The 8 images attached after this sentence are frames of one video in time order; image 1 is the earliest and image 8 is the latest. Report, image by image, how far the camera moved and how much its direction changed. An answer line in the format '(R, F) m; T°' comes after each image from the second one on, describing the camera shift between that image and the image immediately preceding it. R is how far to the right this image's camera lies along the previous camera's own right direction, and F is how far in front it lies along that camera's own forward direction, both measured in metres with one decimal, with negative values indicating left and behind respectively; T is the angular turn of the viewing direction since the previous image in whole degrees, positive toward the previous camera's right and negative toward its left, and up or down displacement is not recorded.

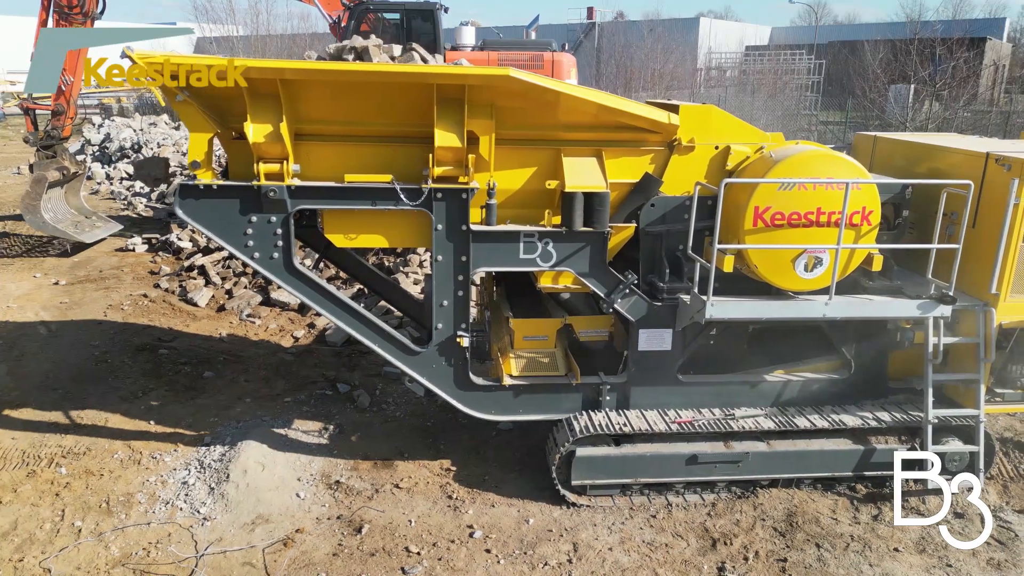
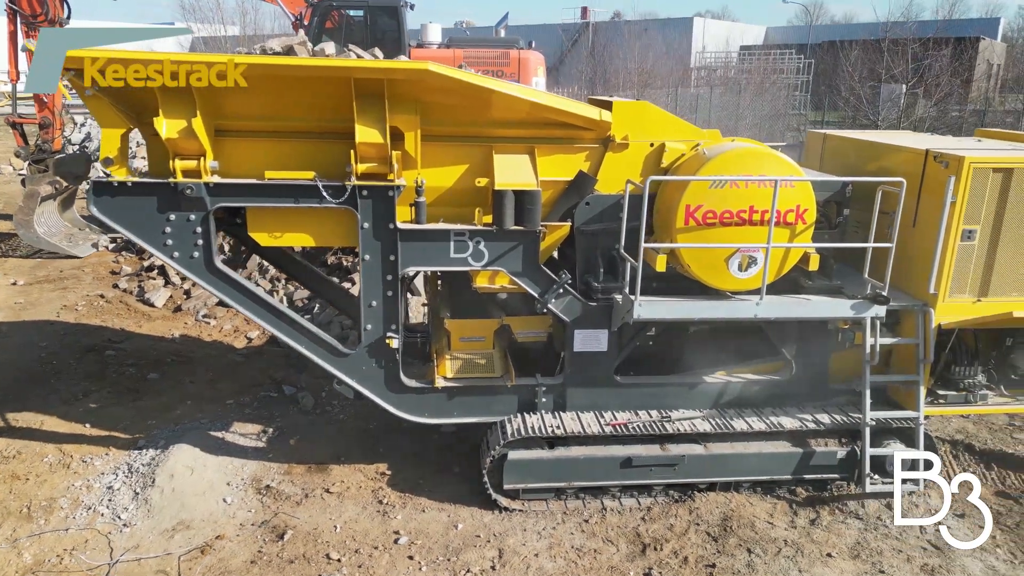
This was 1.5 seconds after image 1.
(+0.6, +0.1) m; 0°
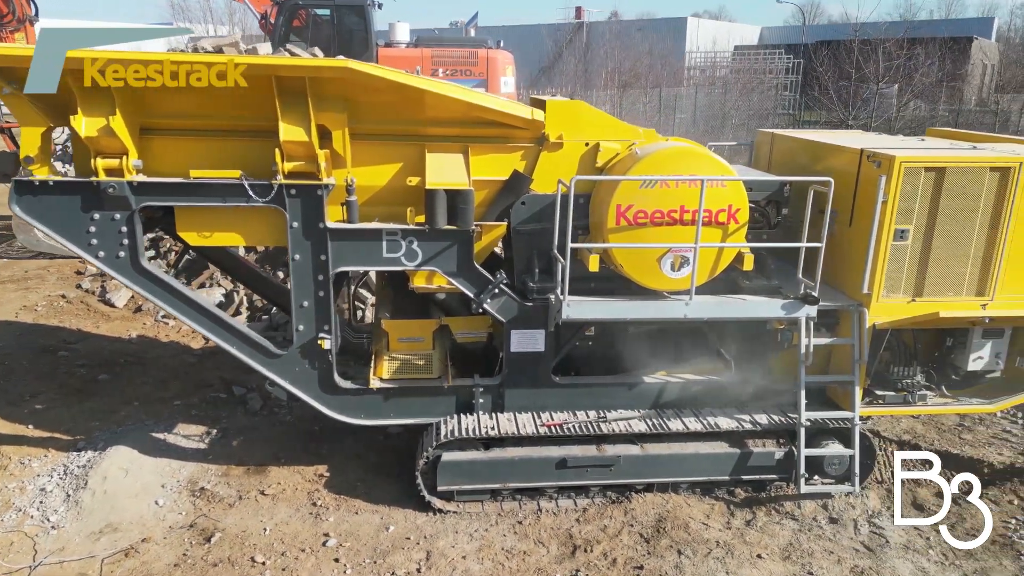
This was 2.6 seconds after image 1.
(+0.6, 0.0) m; 0°
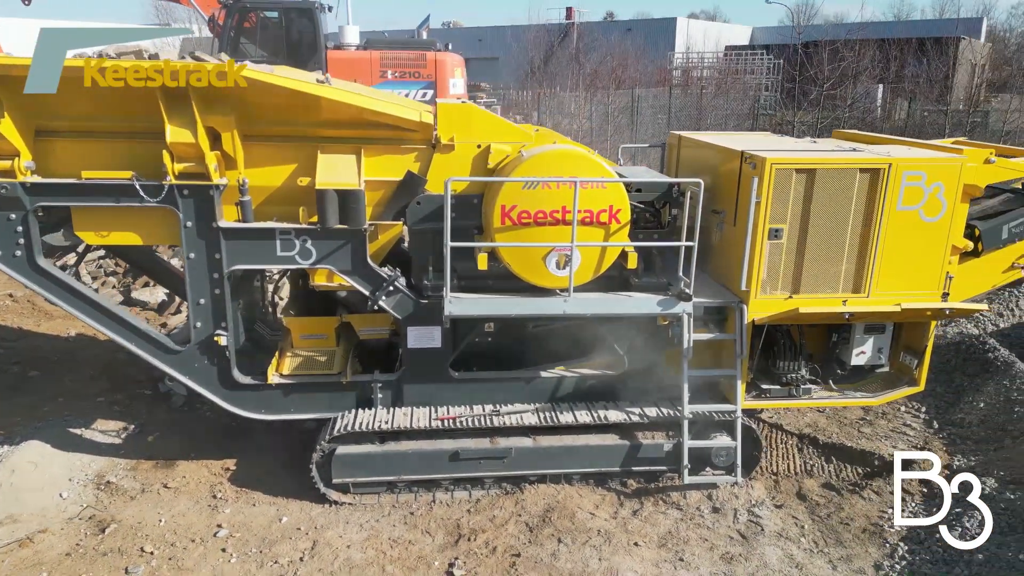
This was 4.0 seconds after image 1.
(+1.0, -0.1) m; 0°
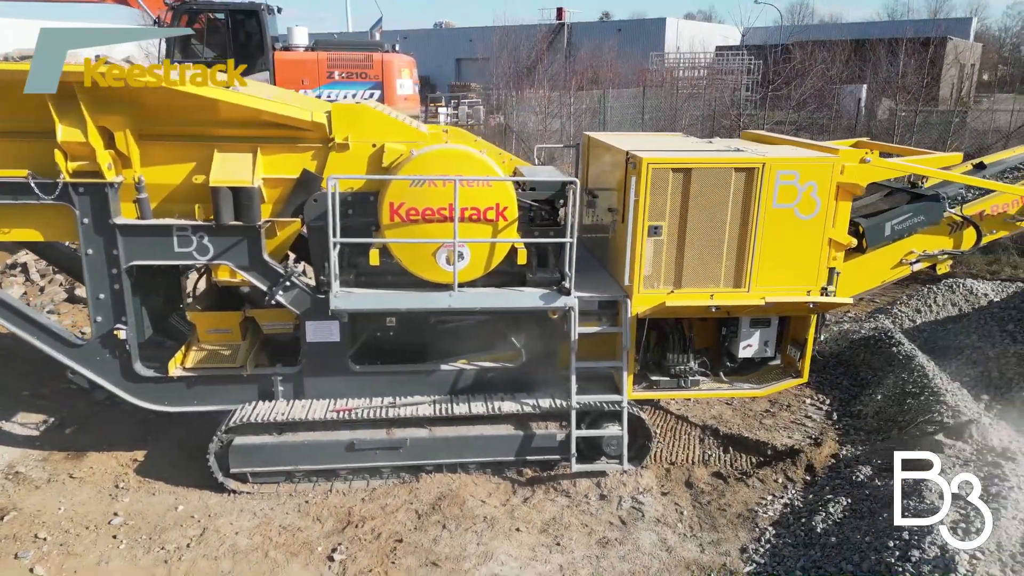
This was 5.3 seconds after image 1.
(+1.0, -0.1) m; 0°
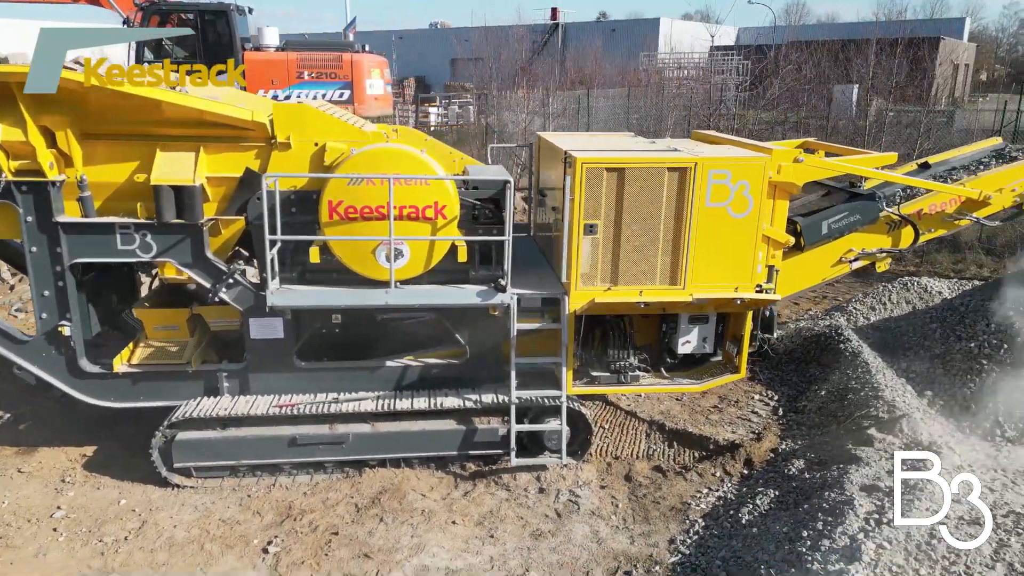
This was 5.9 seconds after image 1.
(+0.6, -0.1) m; 0°
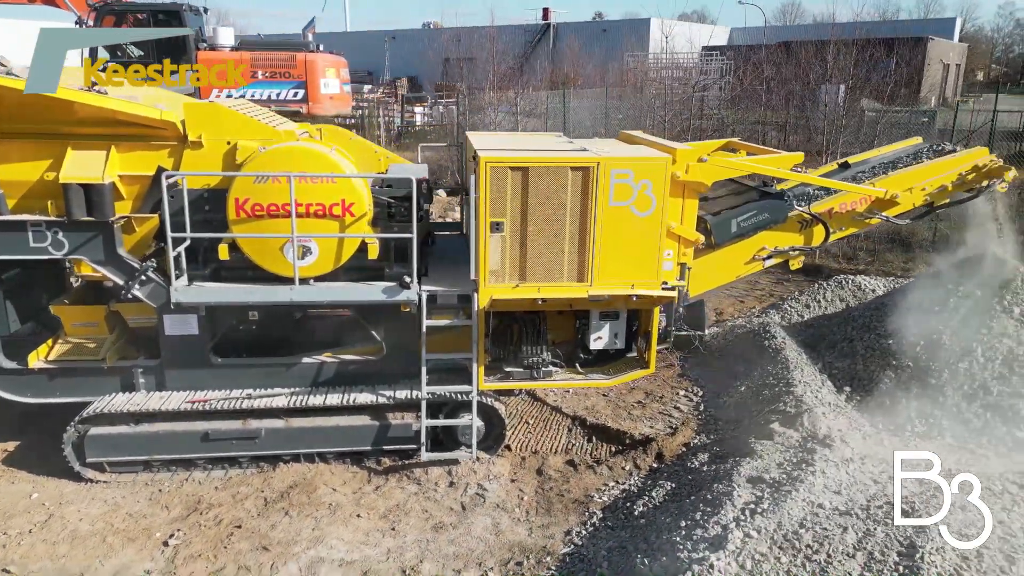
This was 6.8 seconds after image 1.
(+0.9, -0.1) m; 0°
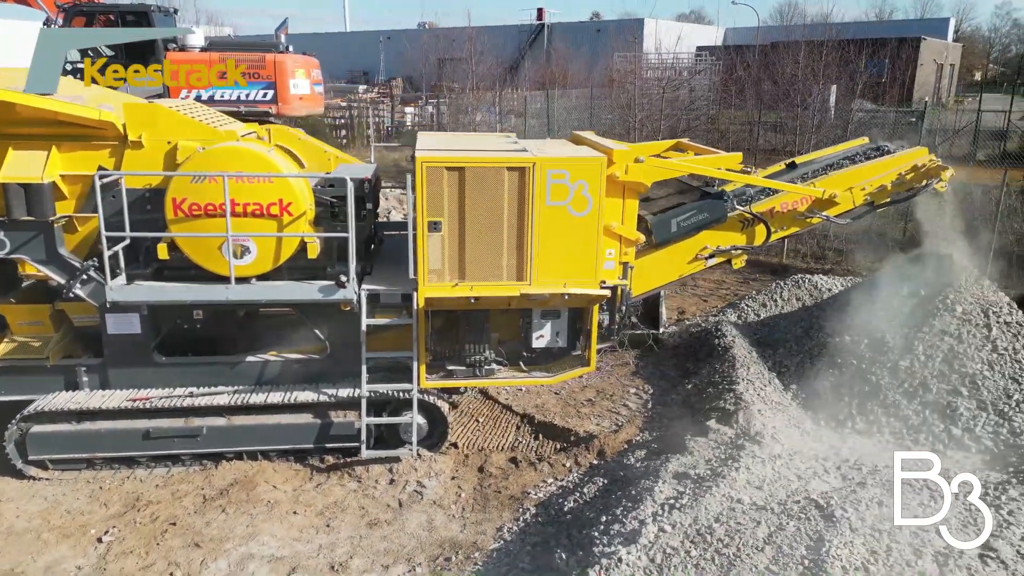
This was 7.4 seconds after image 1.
(+0.6, 0.0) m; 0°
